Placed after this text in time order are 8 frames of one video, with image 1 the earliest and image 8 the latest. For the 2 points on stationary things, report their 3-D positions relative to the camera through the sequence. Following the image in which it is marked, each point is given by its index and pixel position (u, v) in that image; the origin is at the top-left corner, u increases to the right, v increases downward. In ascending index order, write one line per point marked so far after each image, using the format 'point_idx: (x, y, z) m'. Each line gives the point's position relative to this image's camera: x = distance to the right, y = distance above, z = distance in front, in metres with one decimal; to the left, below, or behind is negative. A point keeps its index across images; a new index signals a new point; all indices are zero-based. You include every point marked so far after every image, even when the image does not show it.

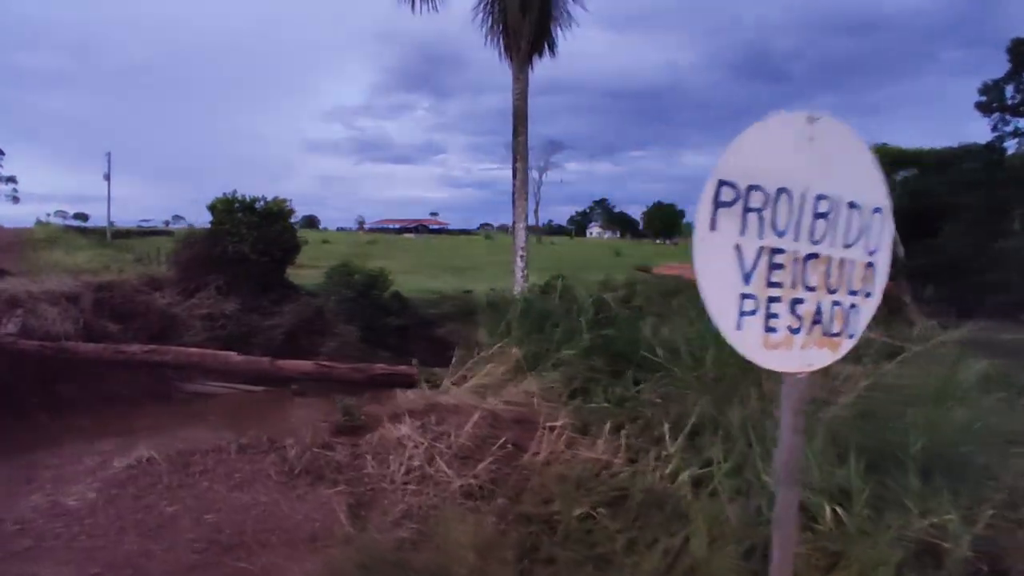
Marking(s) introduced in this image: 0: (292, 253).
0: (-7.5, +1.2, +19.9) m
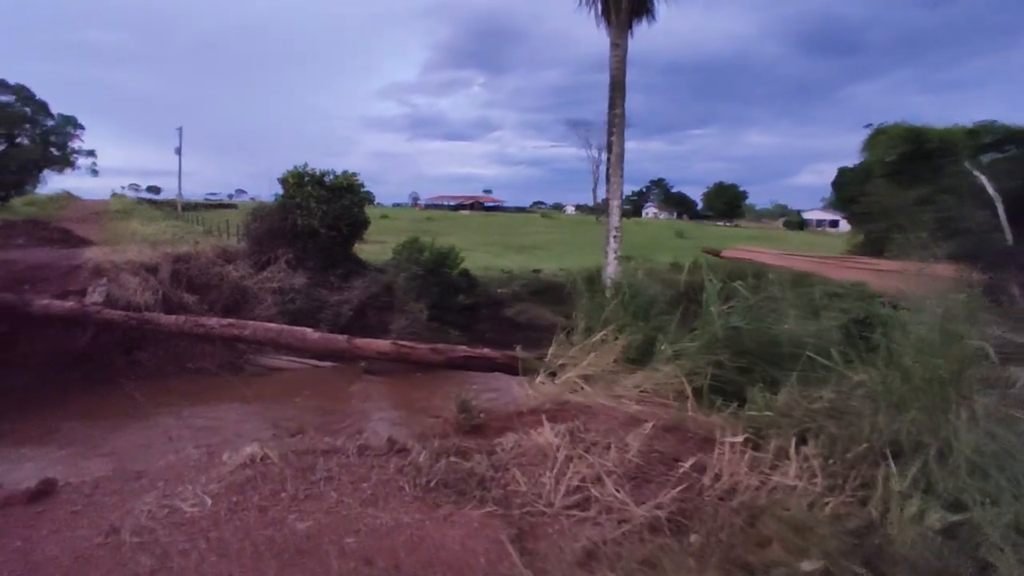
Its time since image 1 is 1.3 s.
0: (-5.0, +2.0, +19.6) m
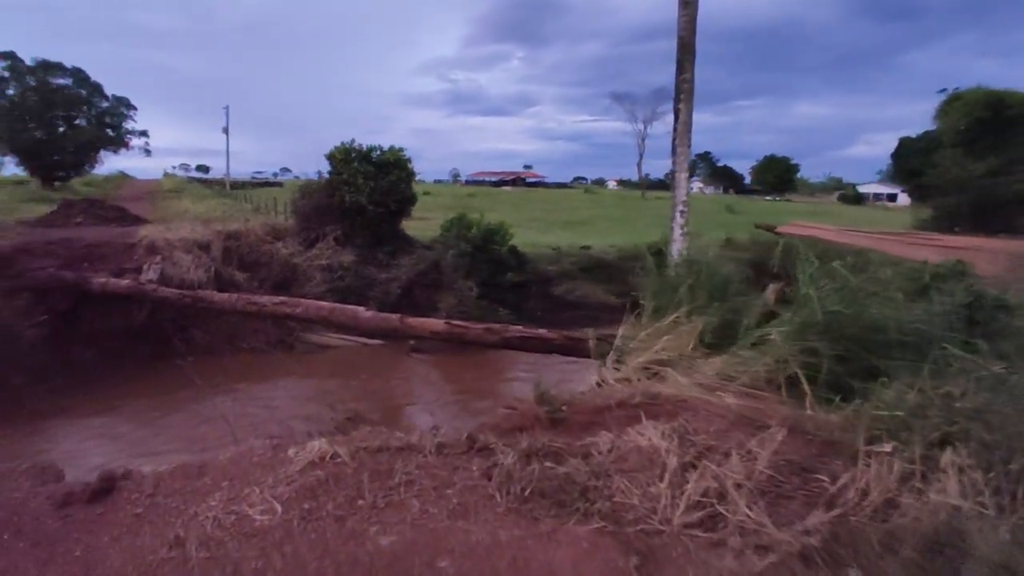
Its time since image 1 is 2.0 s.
0: (-3.4, +2.7, +19.3) m
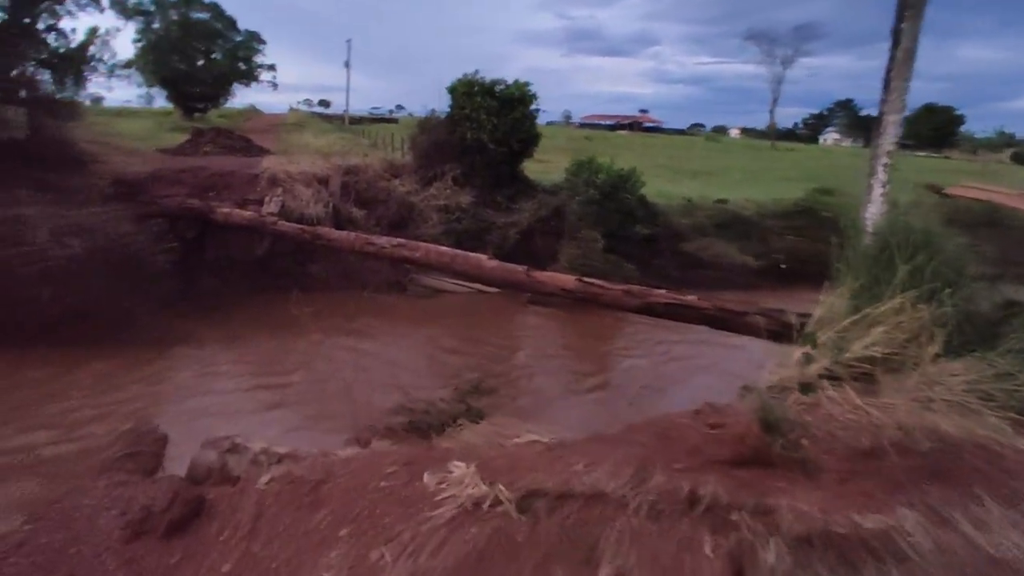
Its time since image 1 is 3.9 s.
0: (+0.5, +4.2, +17.8) m
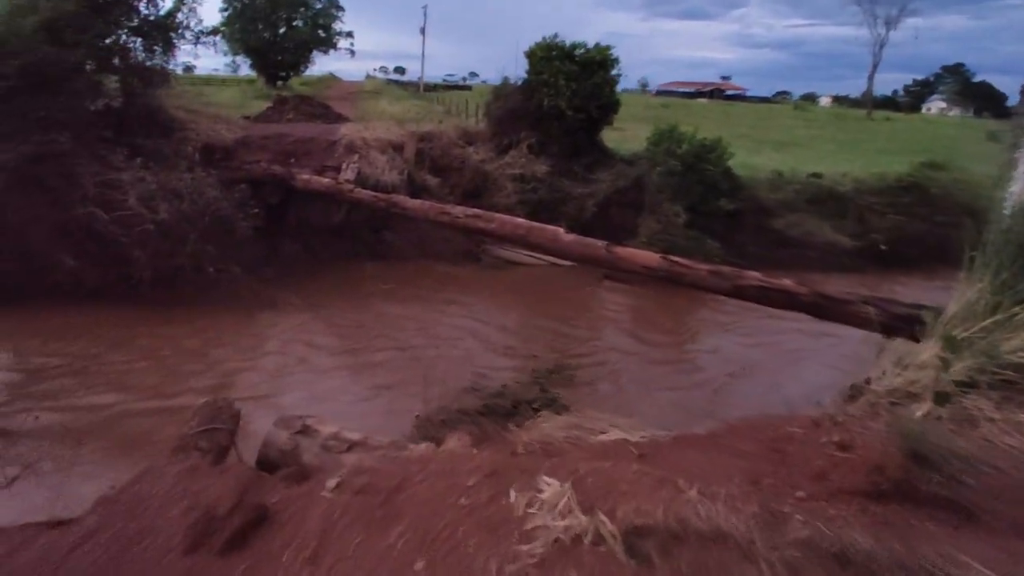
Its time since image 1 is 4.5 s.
0: (+2.7, +5.0, +17.0) m
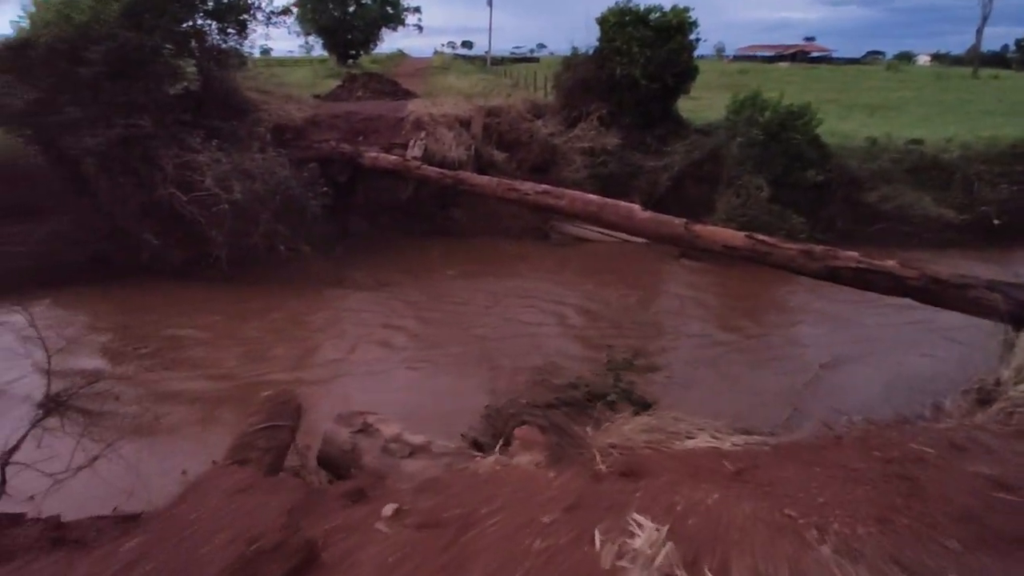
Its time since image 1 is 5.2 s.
0: (+4.6, +5.5, +15.9) m
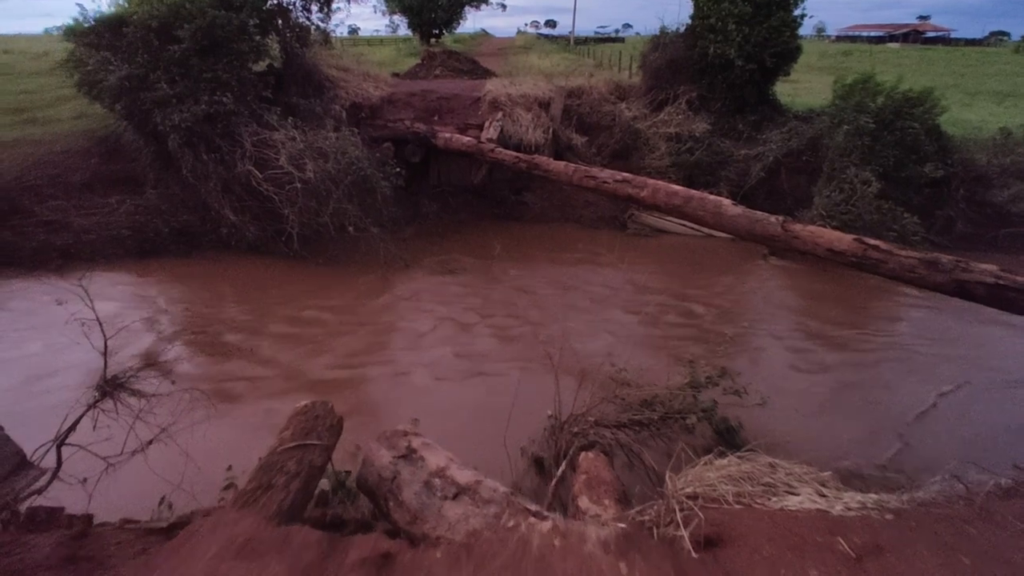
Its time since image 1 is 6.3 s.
0: (+6.6, +5.5, +14.5) m
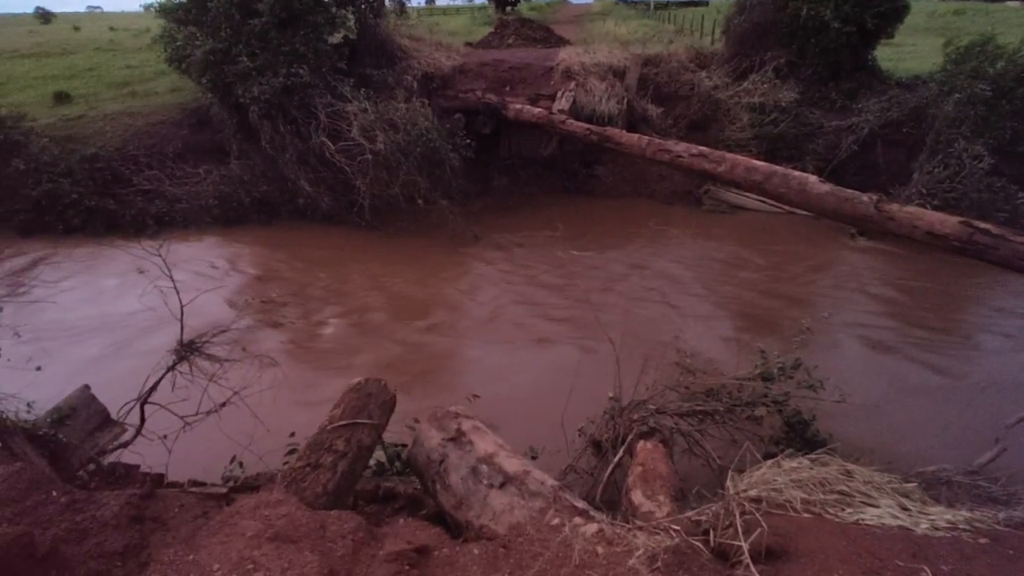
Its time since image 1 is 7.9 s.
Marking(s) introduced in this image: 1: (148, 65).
0: (+8.3, +5.9, +13.2) m
1: (-8.6, +5.3, +14.2) m
